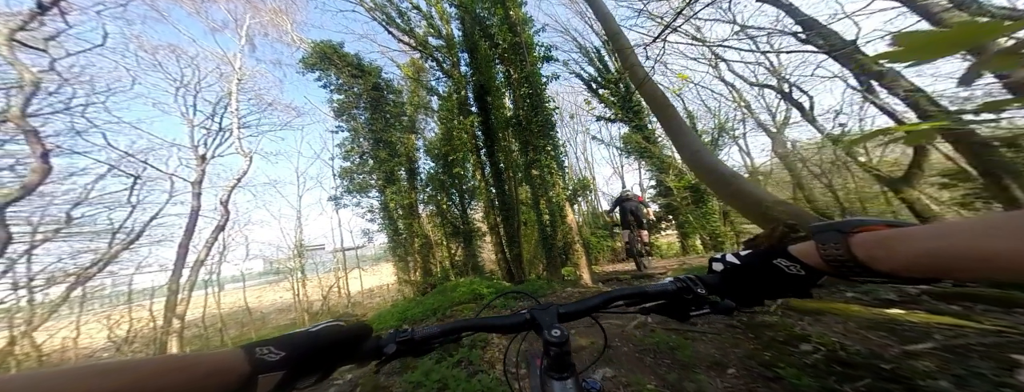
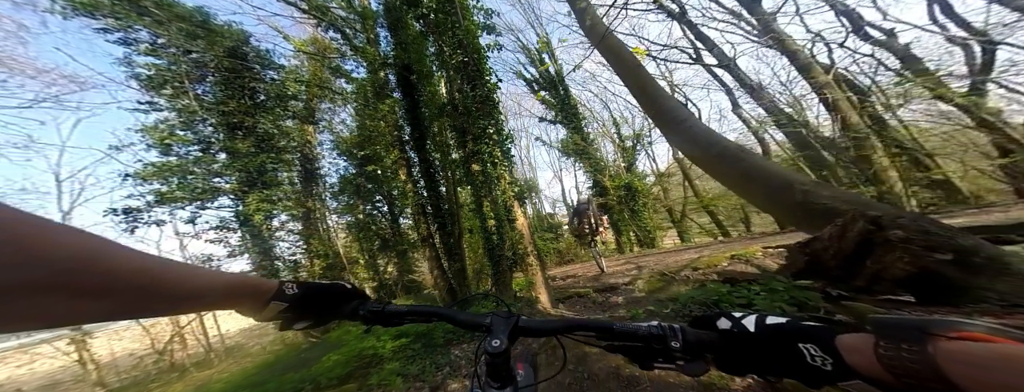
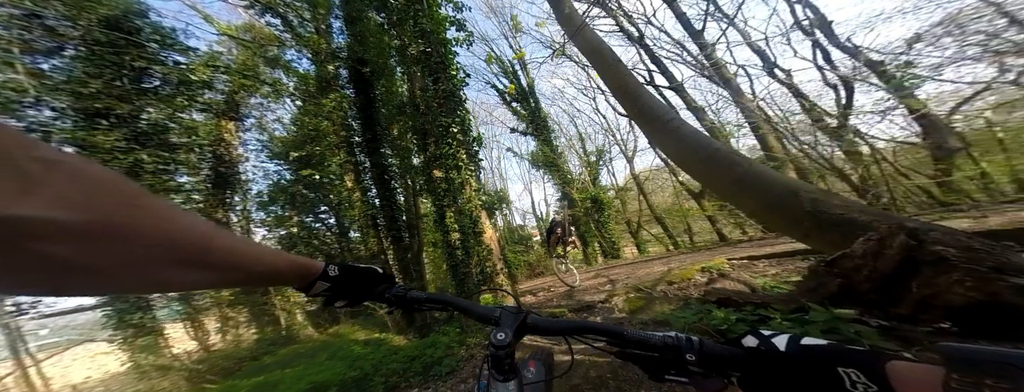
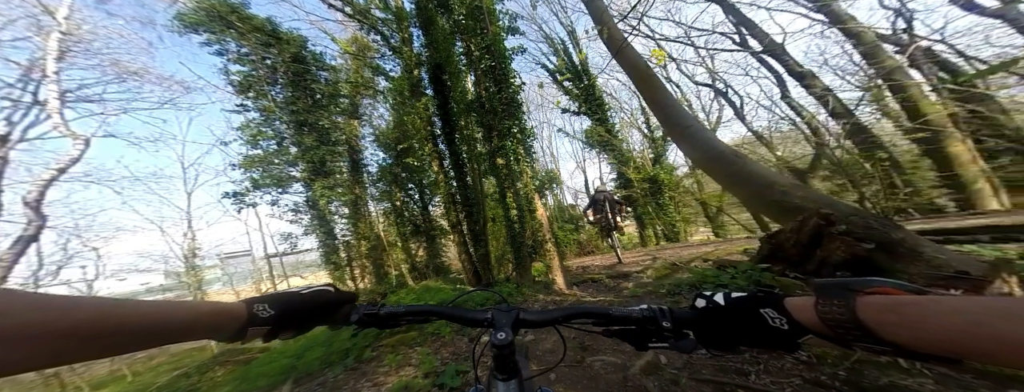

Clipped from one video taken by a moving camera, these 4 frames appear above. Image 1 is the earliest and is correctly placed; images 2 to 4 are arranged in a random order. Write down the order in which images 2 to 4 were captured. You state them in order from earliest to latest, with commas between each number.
4, 3, 2
